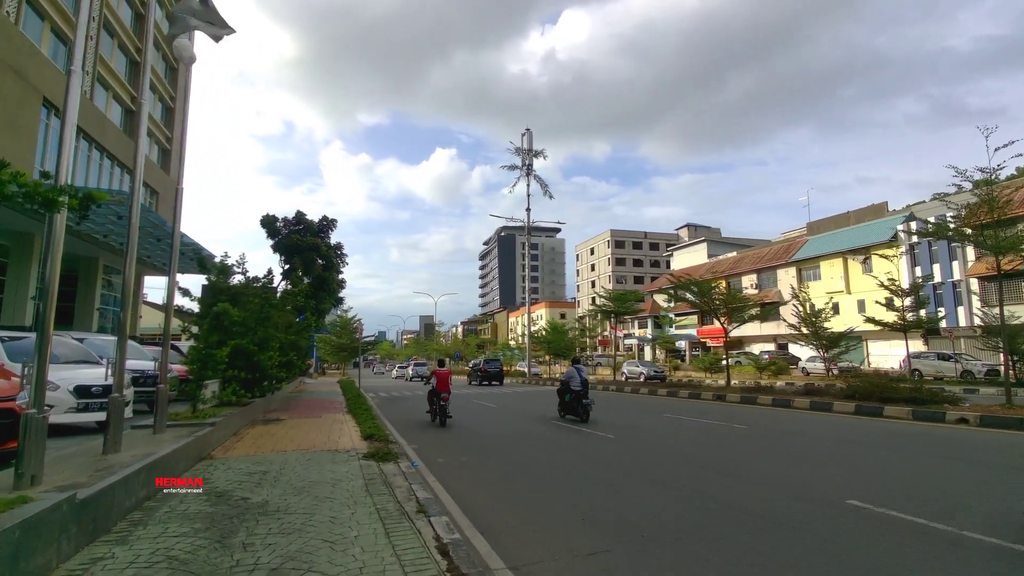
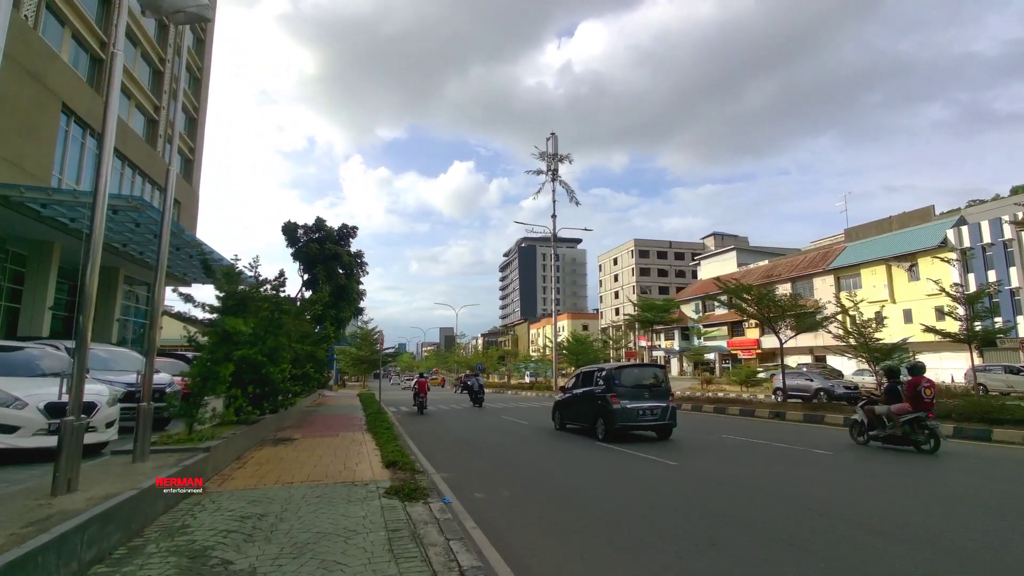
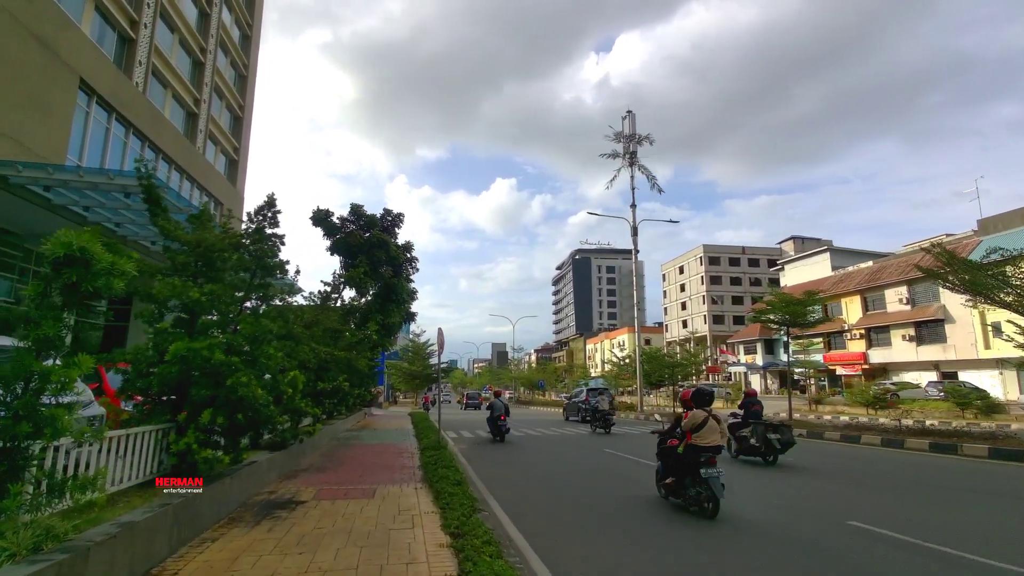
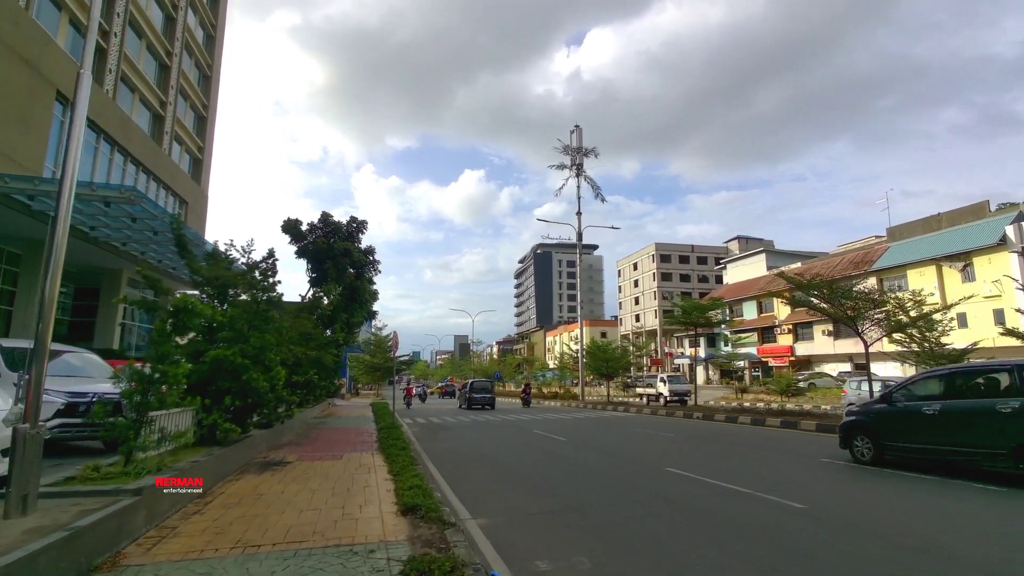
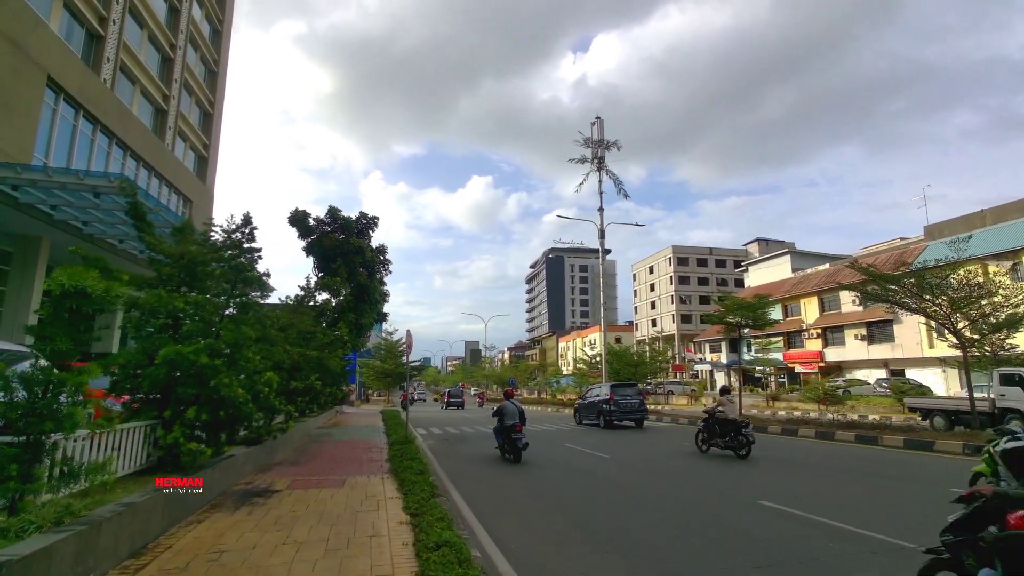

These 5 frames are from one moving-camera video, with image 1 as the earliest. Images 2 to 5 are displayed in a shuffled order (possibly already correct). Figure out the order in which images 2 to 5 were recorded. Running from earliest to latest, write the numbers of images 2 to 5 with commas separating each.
2, 4, 5, 3
